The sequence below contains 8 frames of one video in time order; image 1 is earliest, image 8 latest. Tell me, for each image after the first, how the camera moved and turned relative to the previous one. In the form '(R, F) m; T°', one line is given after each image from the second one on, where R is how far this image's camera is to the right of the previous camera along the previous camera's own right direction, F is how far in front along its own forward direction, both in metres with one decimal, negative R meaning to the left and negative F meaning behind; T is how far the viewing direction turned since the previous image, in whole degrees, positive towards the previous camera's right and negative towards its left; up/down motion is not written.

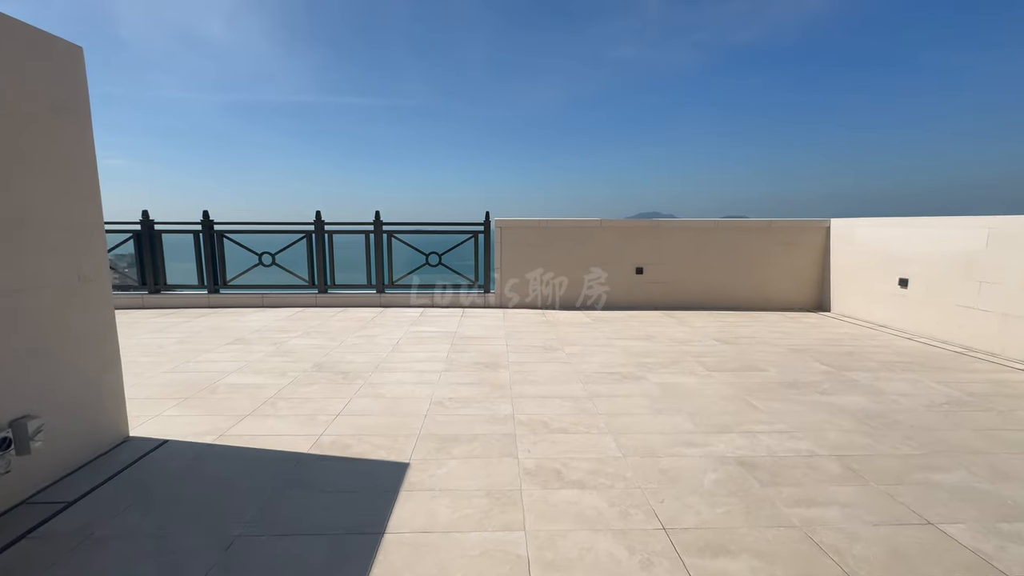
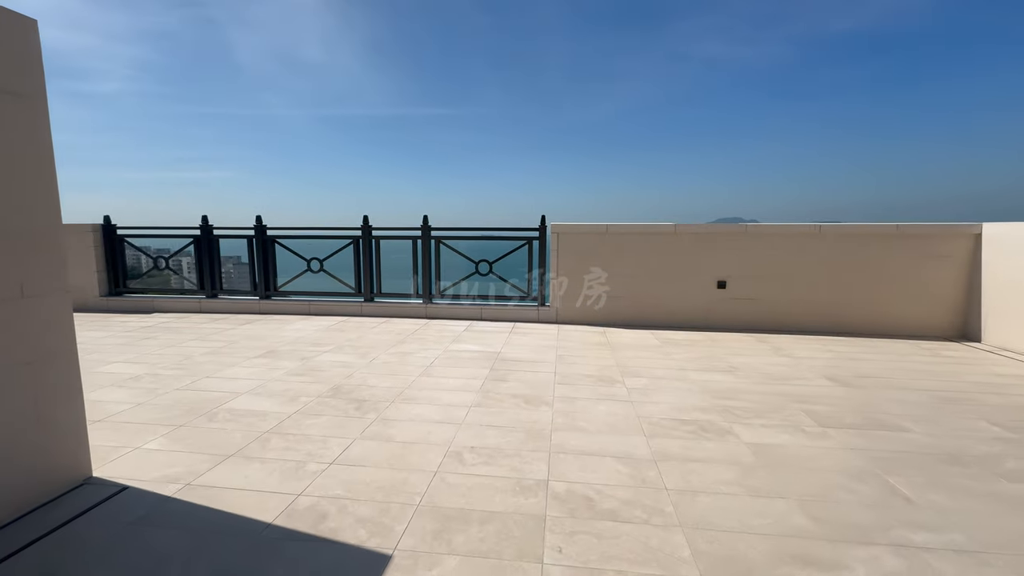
(+0.2, +0.7) m; -9°
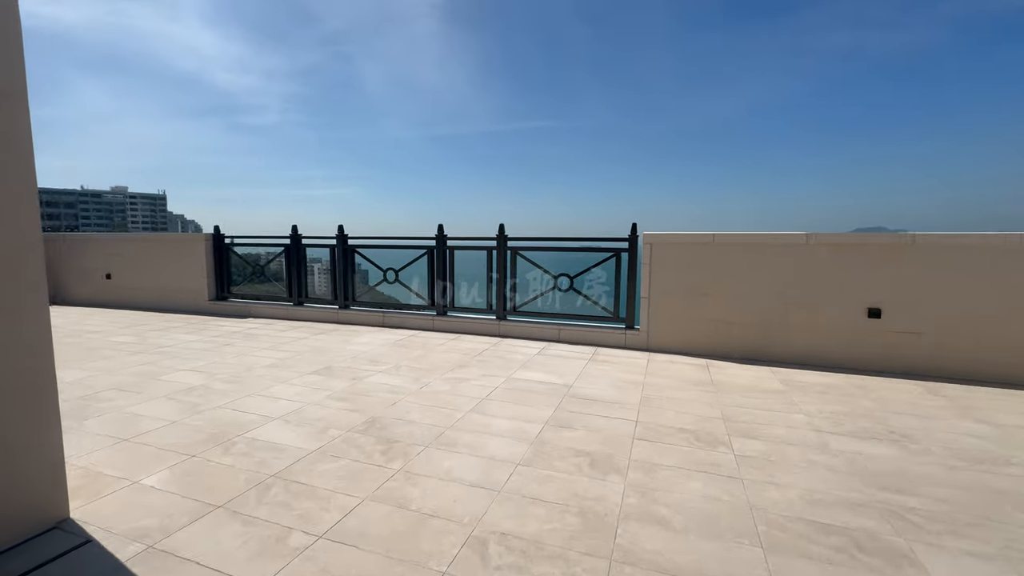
(+0.2, +0.7) m; -13°
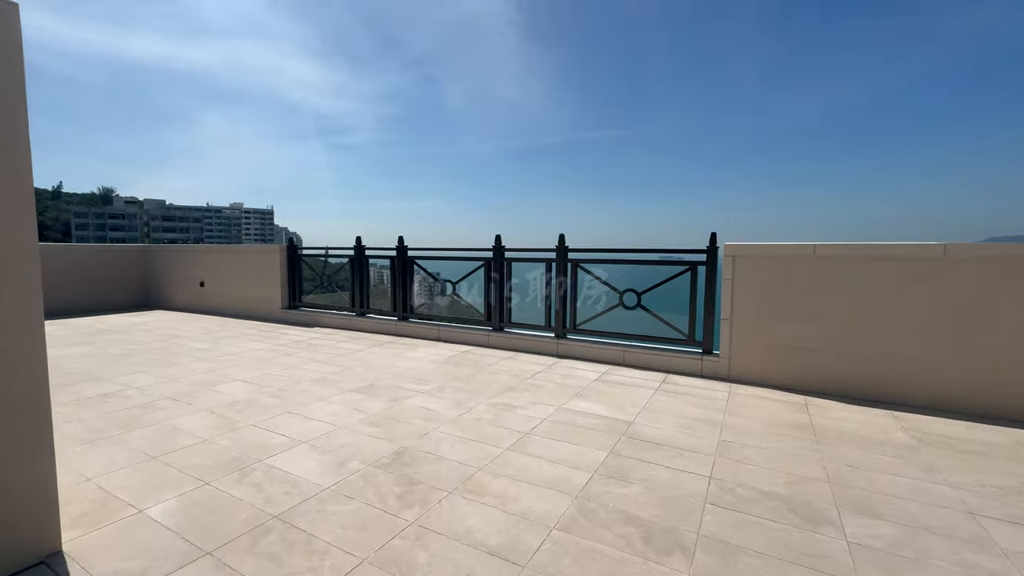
(+0.2, +0.5) m; -10°
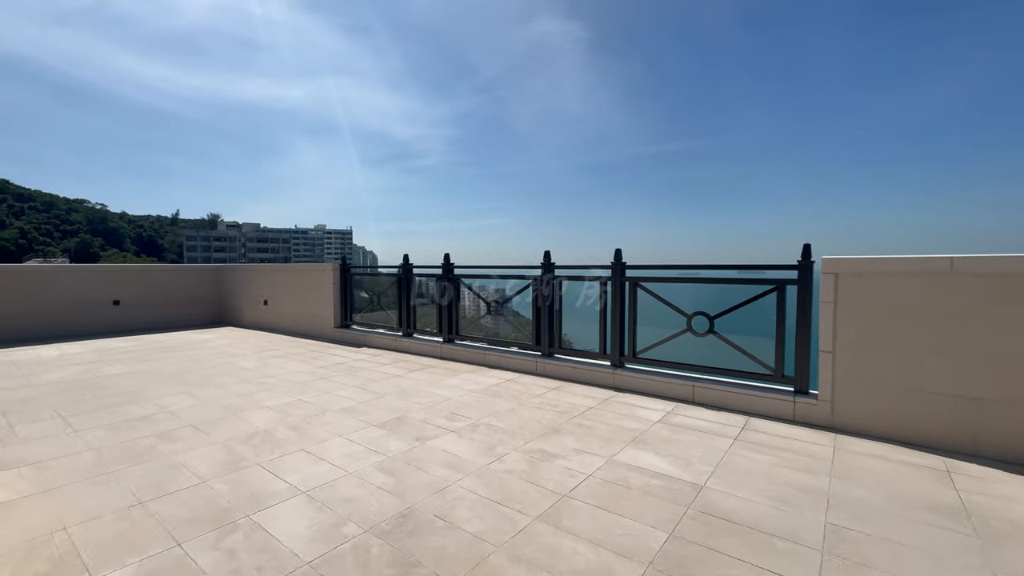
(+0.2, +0.6) m; -8°
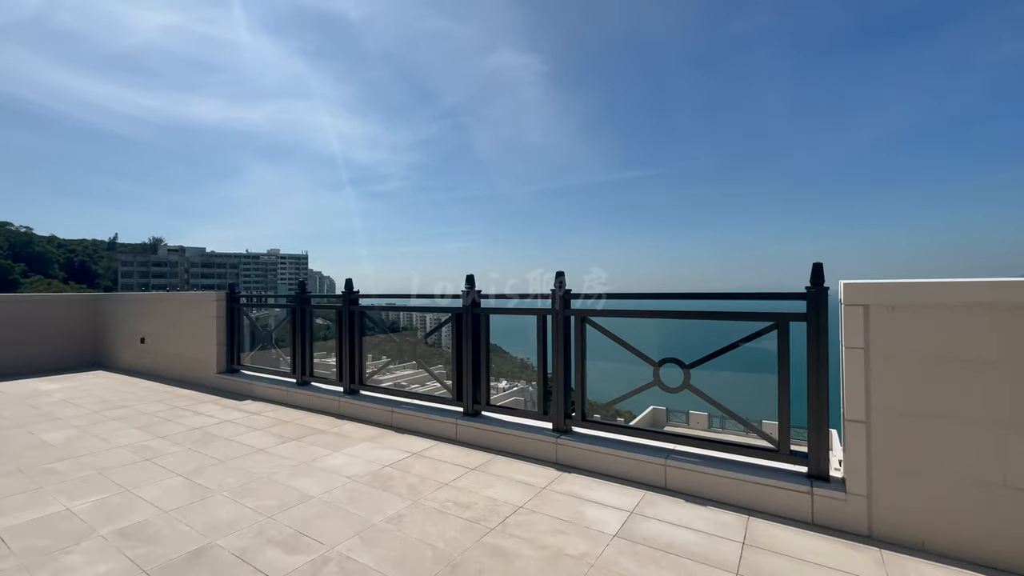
(+0.5, +1.3) m; +5°
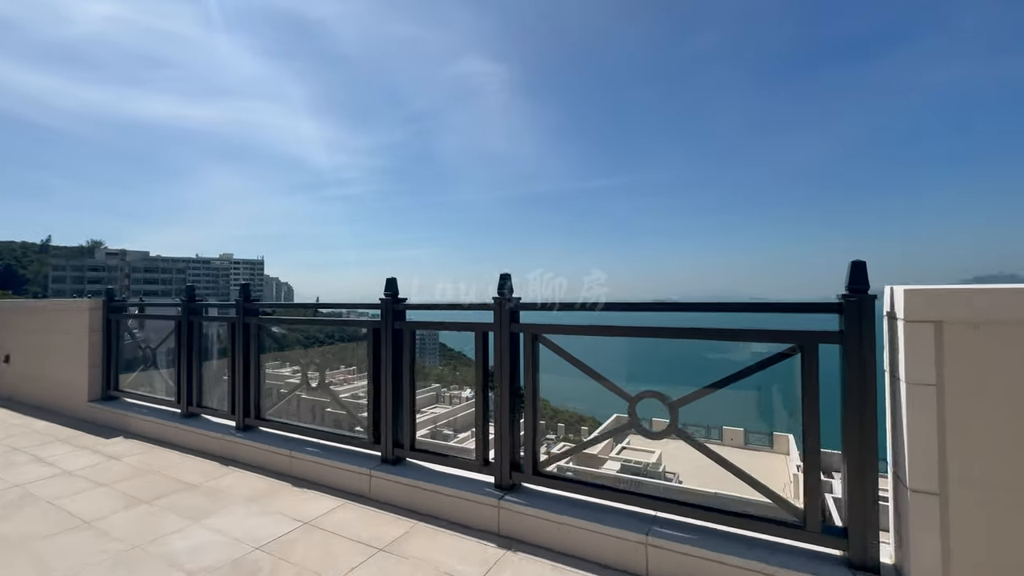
(+0.2, +0.9) m; +4°
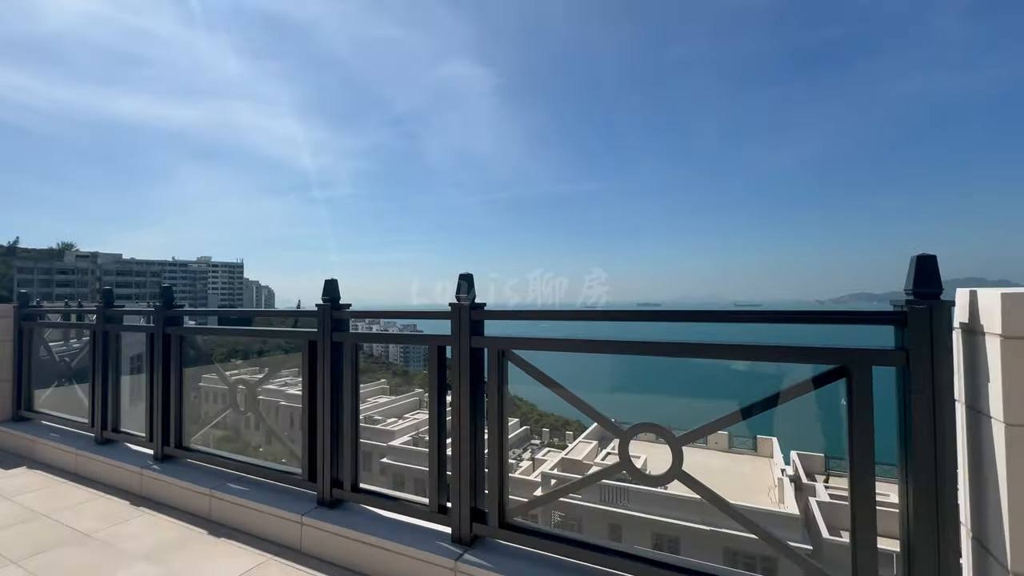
(+0.1, +0.5) m; +2°
